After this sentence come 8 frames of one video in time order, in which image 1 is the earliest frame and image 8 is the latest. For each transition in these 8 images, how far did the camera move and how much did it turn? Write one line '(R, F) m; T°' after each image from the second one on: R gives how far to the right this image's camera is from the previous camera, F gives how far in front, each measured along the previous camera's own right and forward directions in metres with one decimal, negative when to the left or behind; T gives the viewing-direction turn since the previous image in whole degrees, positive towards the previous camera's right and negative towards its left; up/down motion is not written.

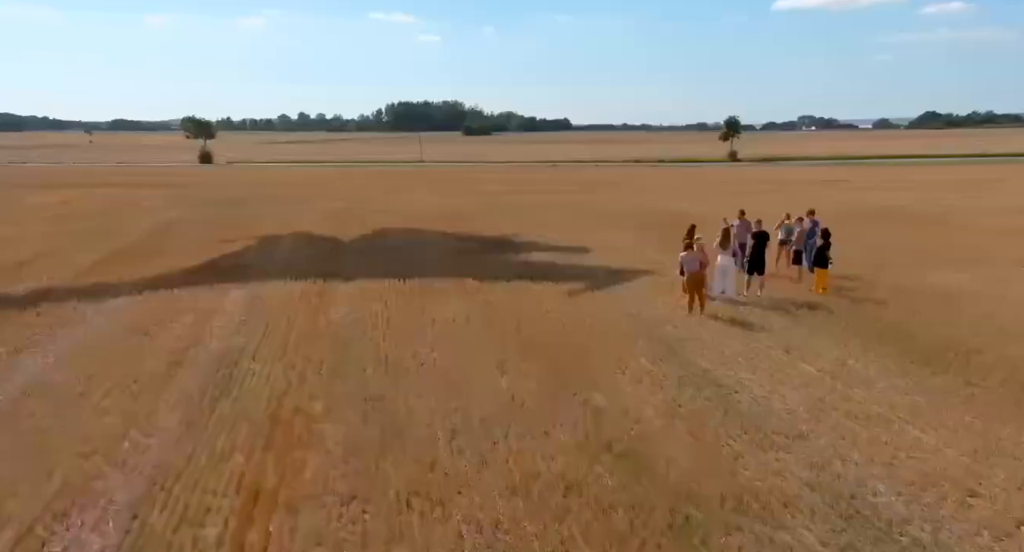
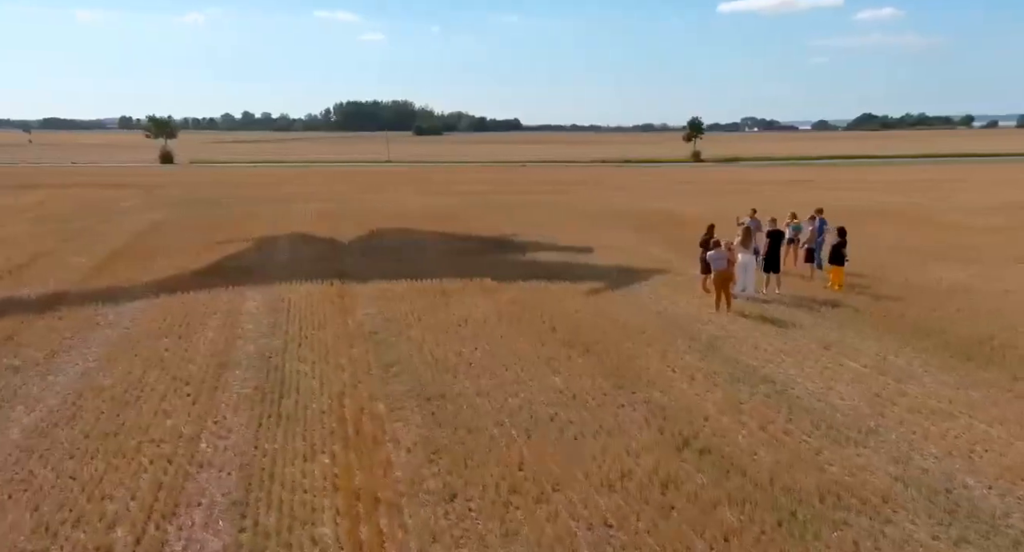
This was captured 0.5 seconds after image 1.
(-0.8, 0.0) m; +1°
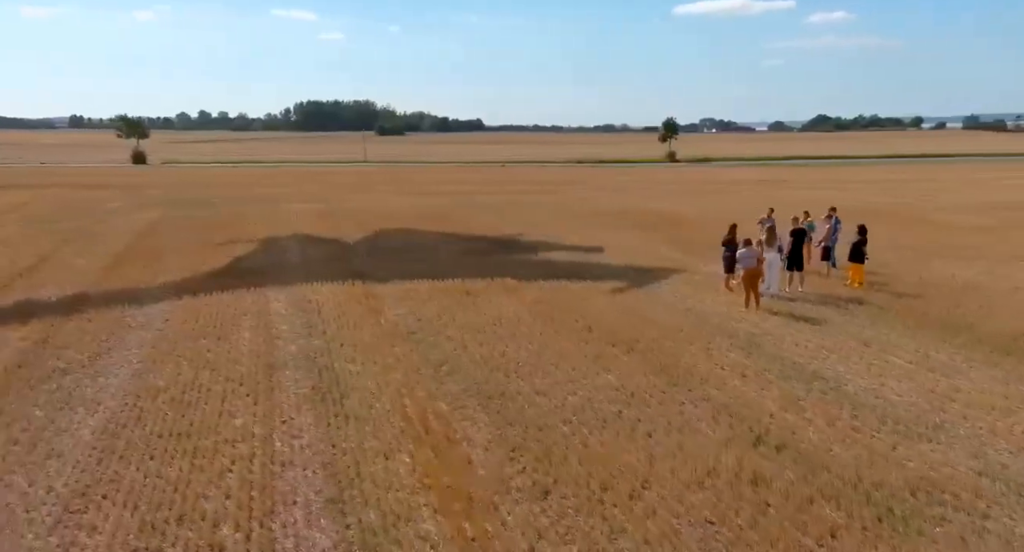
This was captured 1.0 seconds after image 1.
(-0.7, 0.0) m; 0°
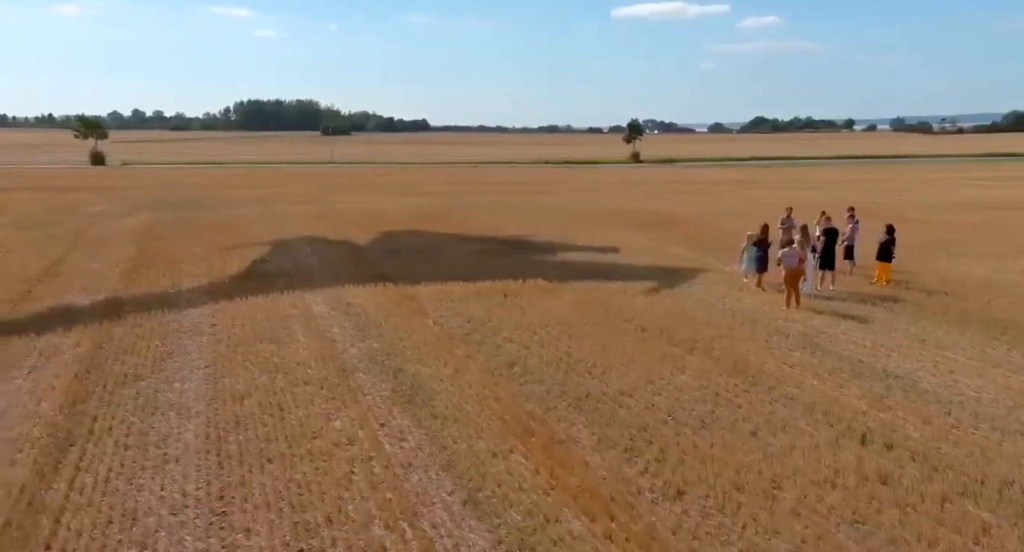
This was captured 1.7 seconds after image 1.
(-1.0, 0.0) m; 0°
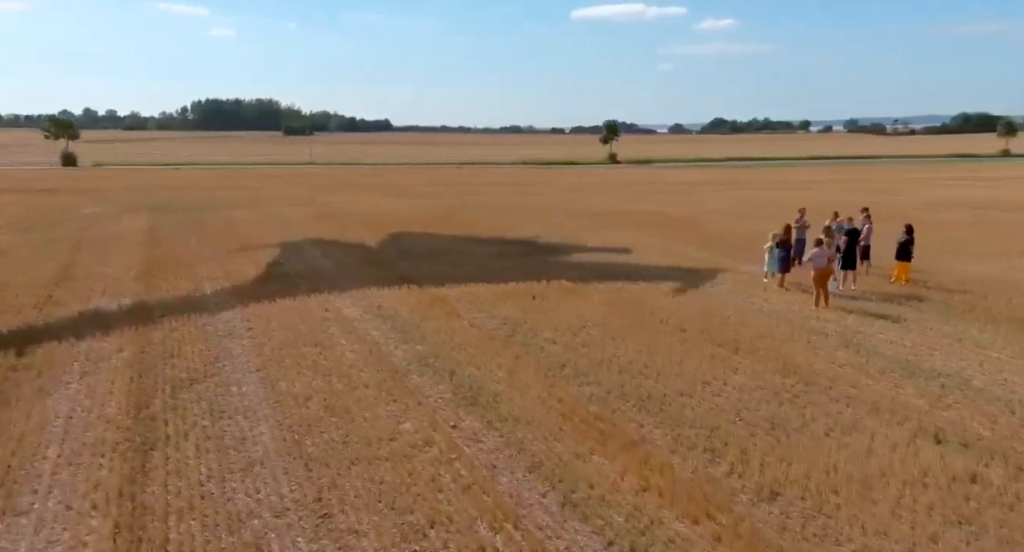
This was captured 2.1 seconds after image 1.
(-0.7, 0.0) m; 0°
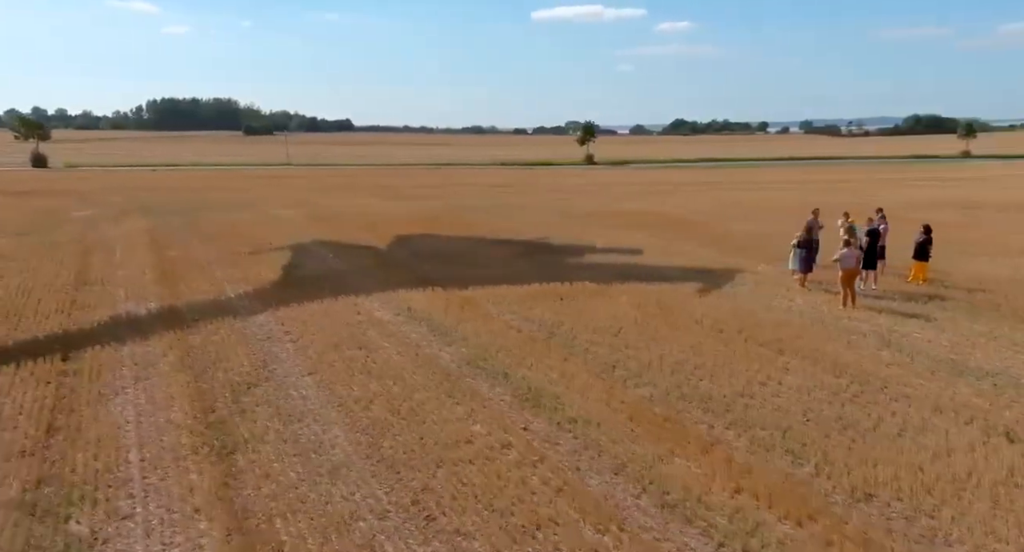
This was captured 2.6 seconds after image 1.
(-0.7, 0.0) m; 0°
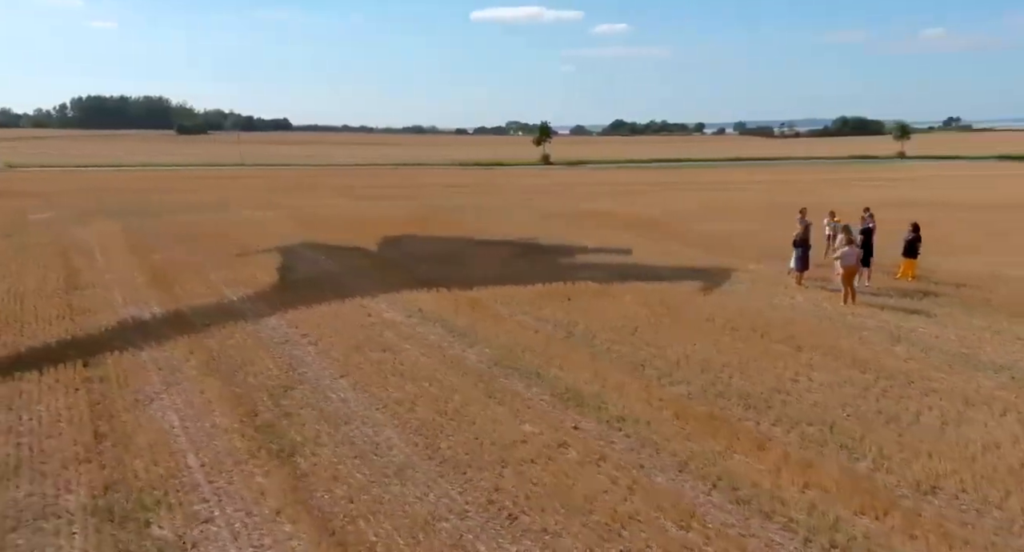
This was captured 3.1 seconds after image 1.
(-0.7, -0.1) m; +2°
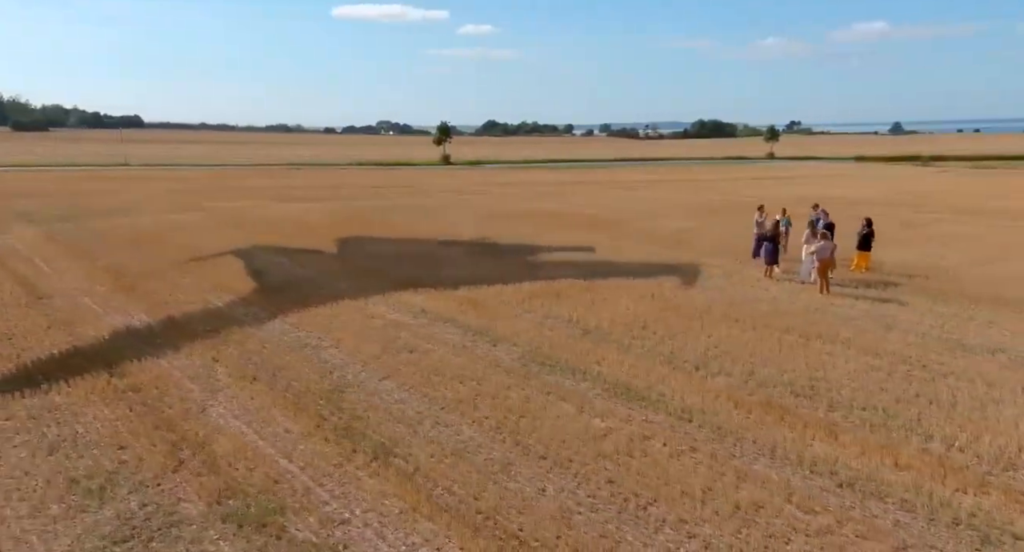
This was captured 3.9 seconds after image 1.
(-1.3, -0.2) m; +4°
